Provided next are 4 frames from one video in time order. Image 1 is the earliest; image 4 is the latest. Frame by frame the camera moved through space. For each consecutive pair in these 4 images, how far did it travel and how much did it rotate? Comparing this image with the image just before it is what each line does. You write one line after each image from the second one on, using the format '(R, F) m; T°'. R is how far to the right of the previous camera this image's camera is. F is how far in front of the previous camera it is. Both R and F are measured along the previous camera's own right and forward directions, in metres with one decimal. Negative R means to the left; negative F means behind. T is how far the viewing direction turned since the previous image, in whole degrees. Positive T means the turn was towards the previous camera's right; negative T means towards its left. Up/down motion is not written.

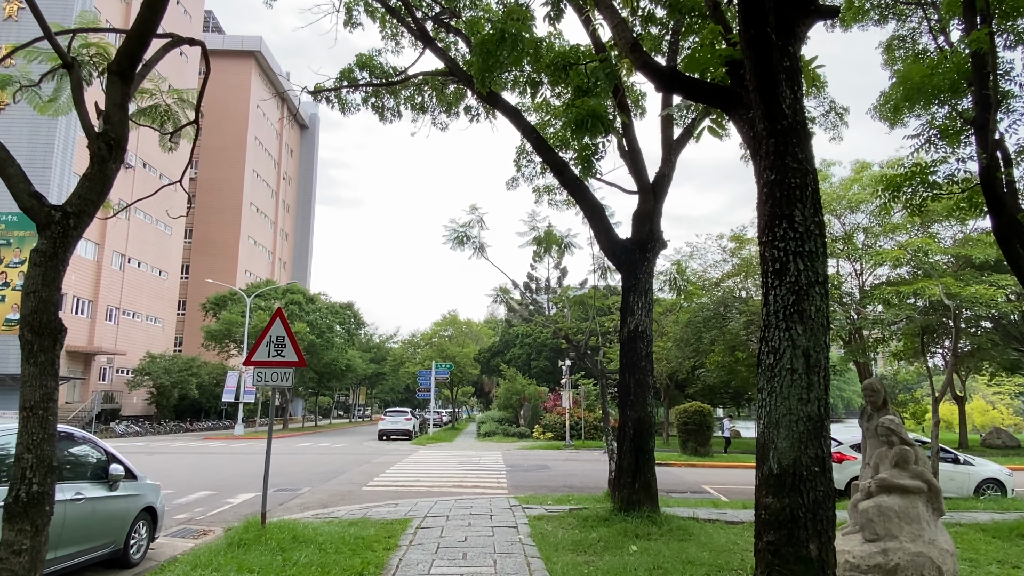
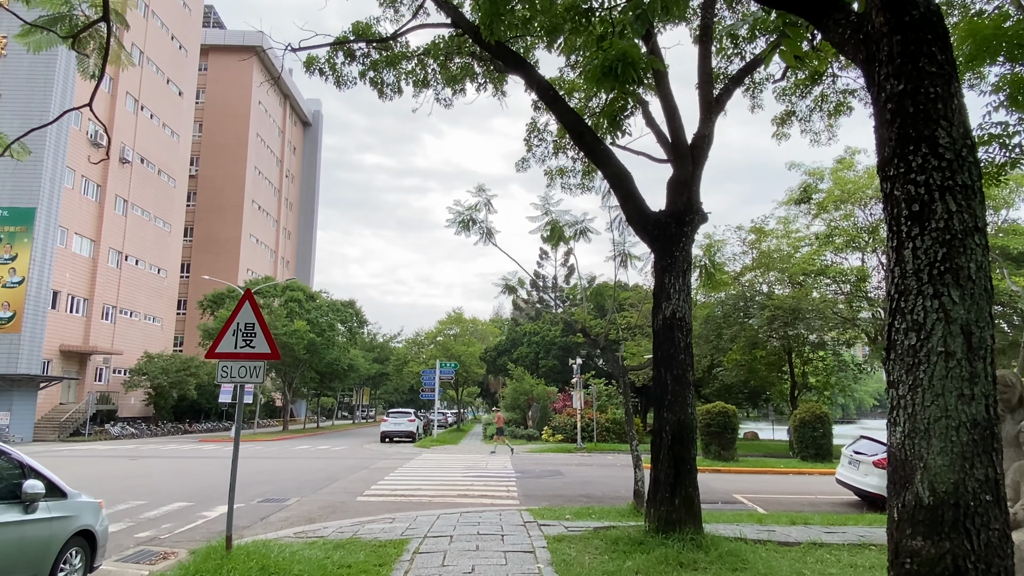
(-0.1, +1.2) m; 0°
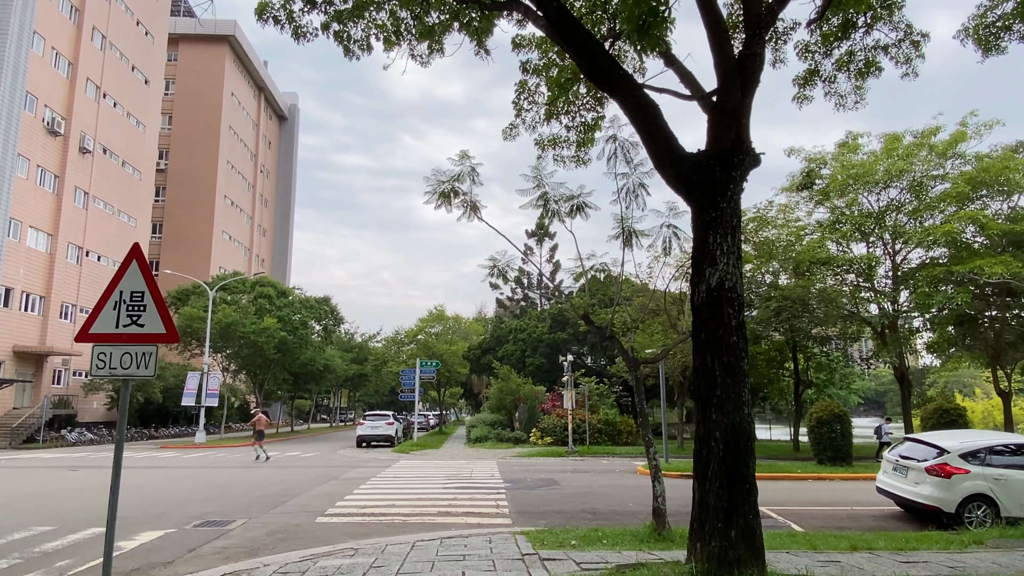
(-0.1, +1.7) m; +1°
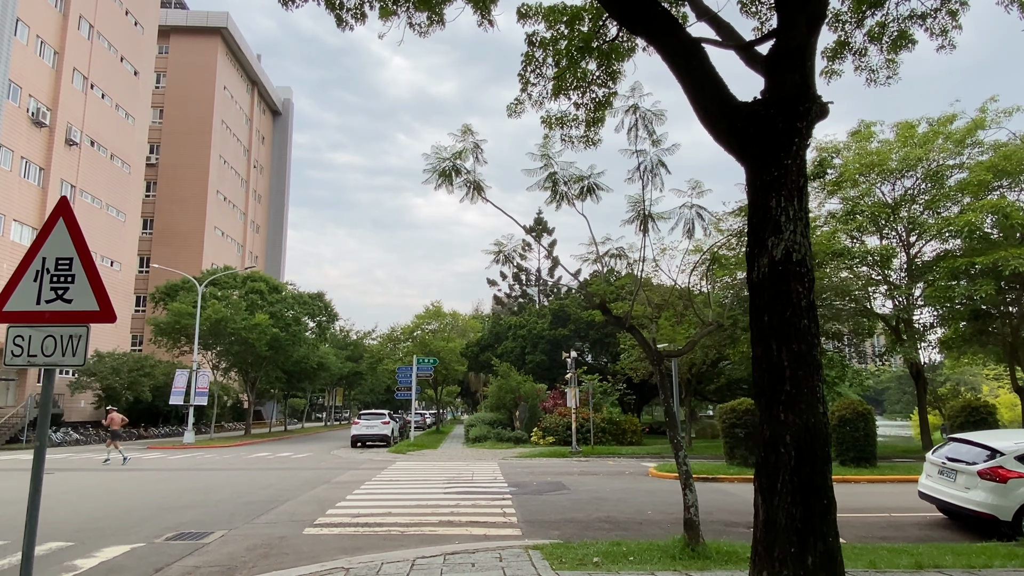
(-0.2, +0.9) m; 0°
